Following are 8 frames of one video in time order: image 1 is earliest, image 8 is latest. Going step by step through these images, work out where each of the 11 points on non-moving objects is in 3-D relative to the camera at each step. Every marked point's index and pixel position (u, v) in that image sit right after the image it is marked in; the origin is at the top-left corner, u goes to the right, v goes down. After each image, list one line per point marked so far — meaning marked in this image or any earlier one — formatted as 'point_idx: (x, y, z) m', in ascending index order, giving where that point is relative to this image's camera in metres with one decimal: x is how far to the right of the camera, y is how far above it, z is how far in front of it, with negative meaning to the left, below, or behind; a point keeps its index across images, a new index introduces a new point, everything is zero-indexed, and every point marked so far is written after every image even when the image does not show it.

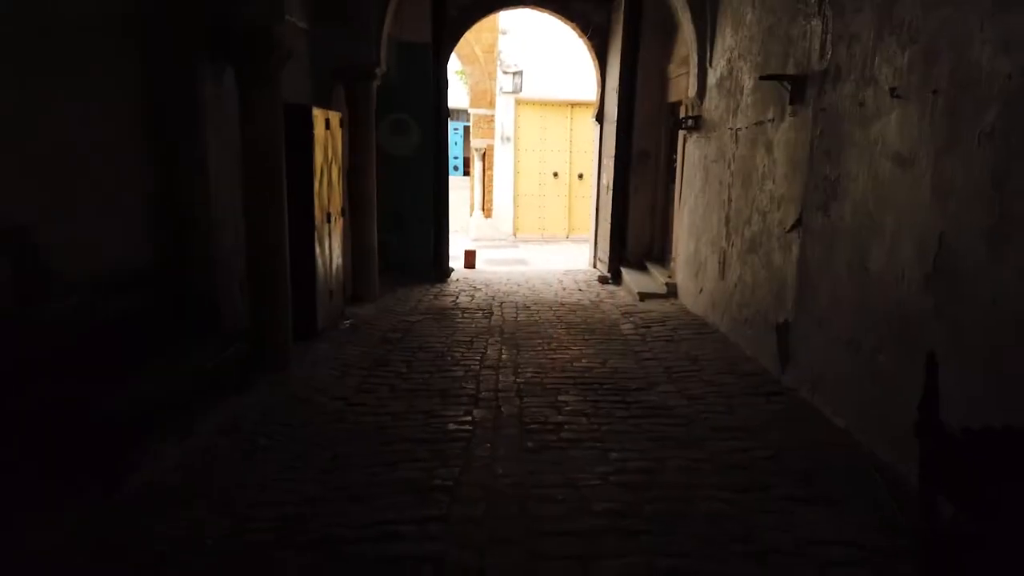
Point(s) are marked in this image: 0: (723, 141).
0: (+2.0, +1.4, +7.2) m
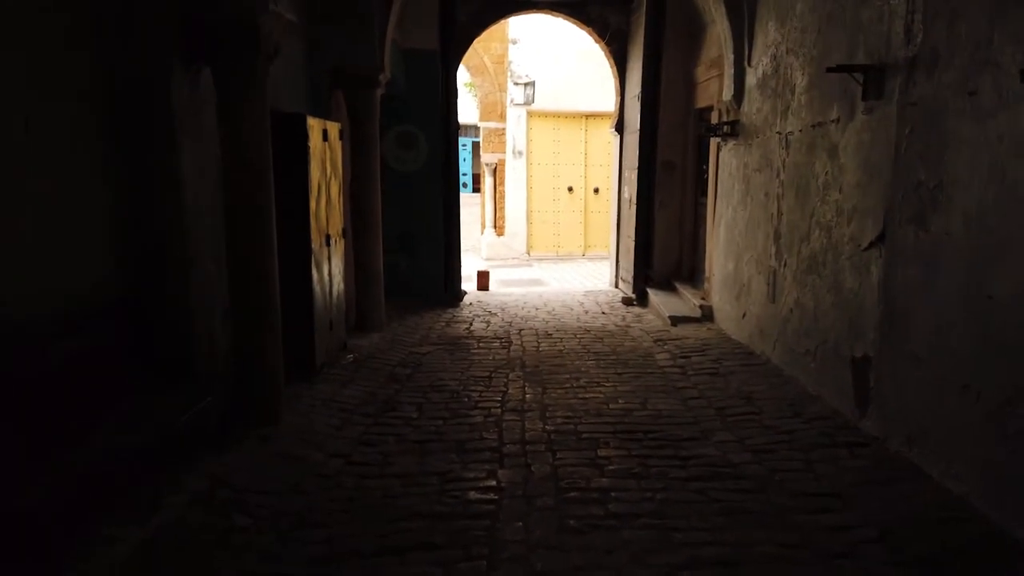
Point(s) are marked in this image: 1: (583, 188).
0: (+2.2, +1.2, +6.4) m
1: (+1.5, +2.1, +15.9) m
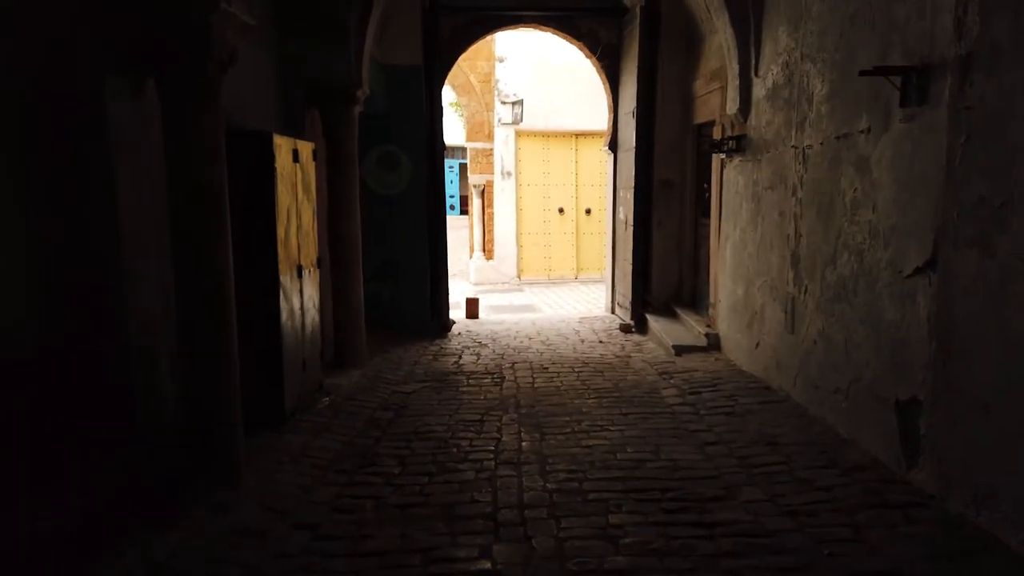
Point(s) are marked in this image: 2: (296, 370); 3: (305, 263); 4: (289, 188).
0: (+2.1, +1.0, +5.9) m
1: (+1.3, +1.6, +15.4) m
2: (-1.6, -0.6, +5.5) m
3: (-1.6, +0.2, +5.8) m
4: (-1.6, +0.7, +5.4) m
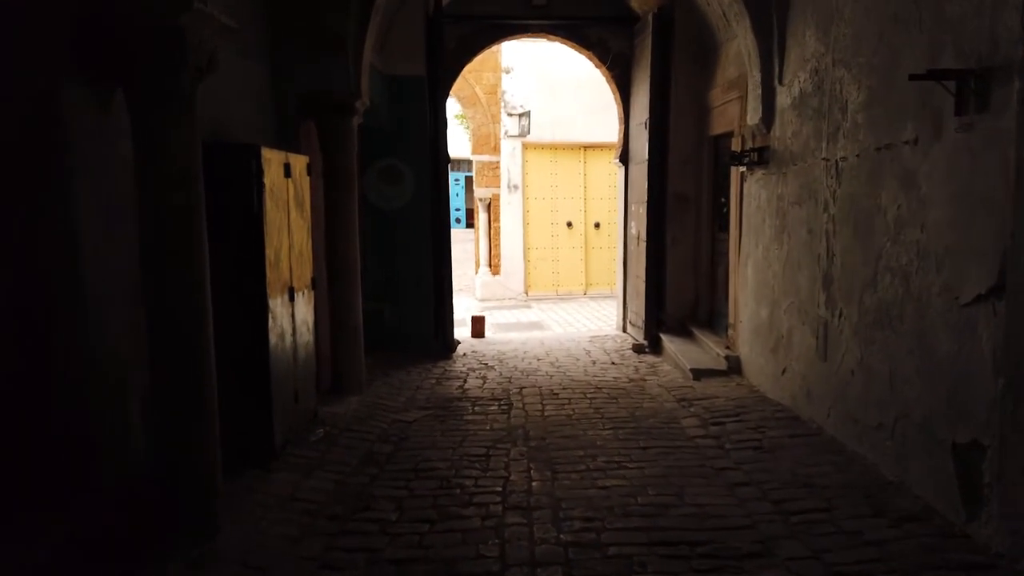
0: (+2.1, +0.8, +5.5) m
1: (+1.4, +1.3, +15.0) m
2: (-1.5, -0.8, +5.1) m
3: (-1.5, 0.0, +5.4) m
4: (-1.5, +0.5, +5.0) m
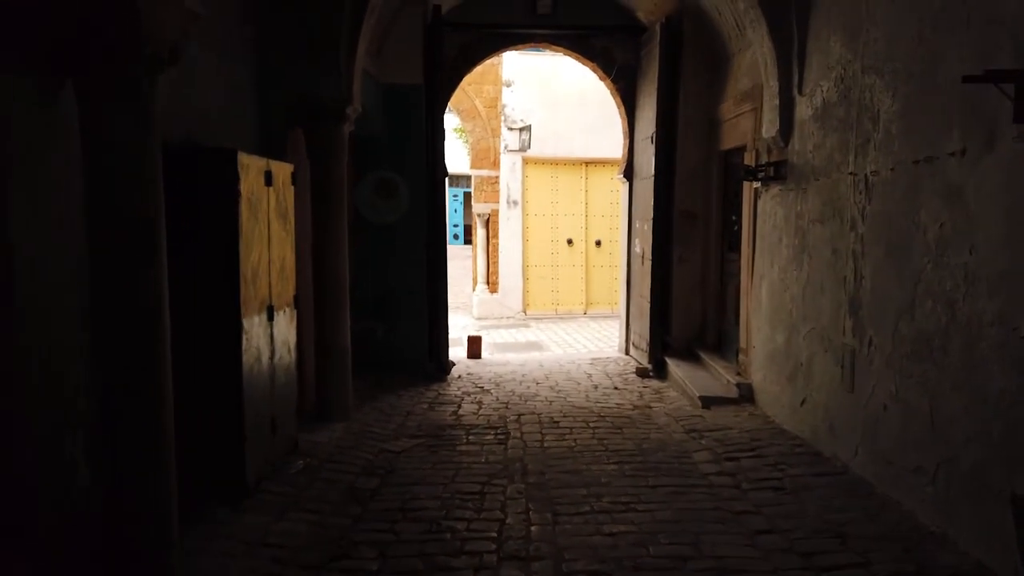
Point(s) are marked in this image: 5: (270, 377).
0: (+2.1, +0.6, +5.1) m
1: (+1.4, +0.9, +14.6) m
2: (-1.5, -0.9, +4.6) m
3: (-1.5, -0.1, +5.0) m
4: (-1.5, +0.4, +4.6) m
5: (-1.5, -0.6, +4.8) m
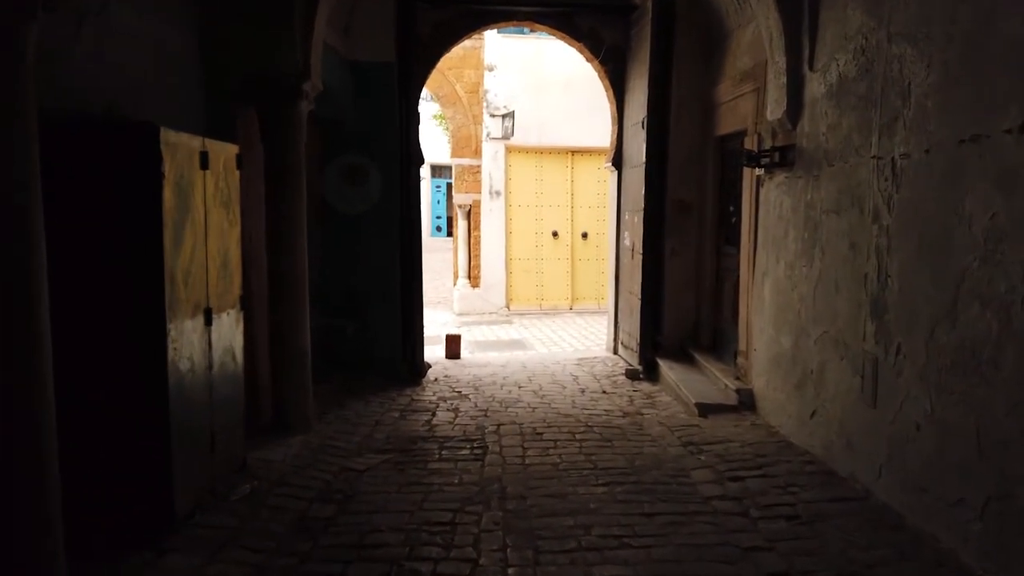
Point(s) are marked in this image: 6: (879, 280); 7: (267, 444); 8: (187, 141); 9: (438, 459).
0: (+2.0, +0.6, +4.5) m
1: (+1.1, +1.0, +14.0) m
2: (-1.6, -0.9, +4.0) m
3: (-1.7, -0.1, +4.4) m
4: (-1.6, +0.4, +3.9) m
5: (-1.7, -0.6, +4.2) m
6: (+2.0, 0.0, +4.1) m
7: (-1.7, -1.1, +5.3) m
8: (-1.7, +0.7, +3.9) m
9: (-0.5, -1.2, +5.2) m
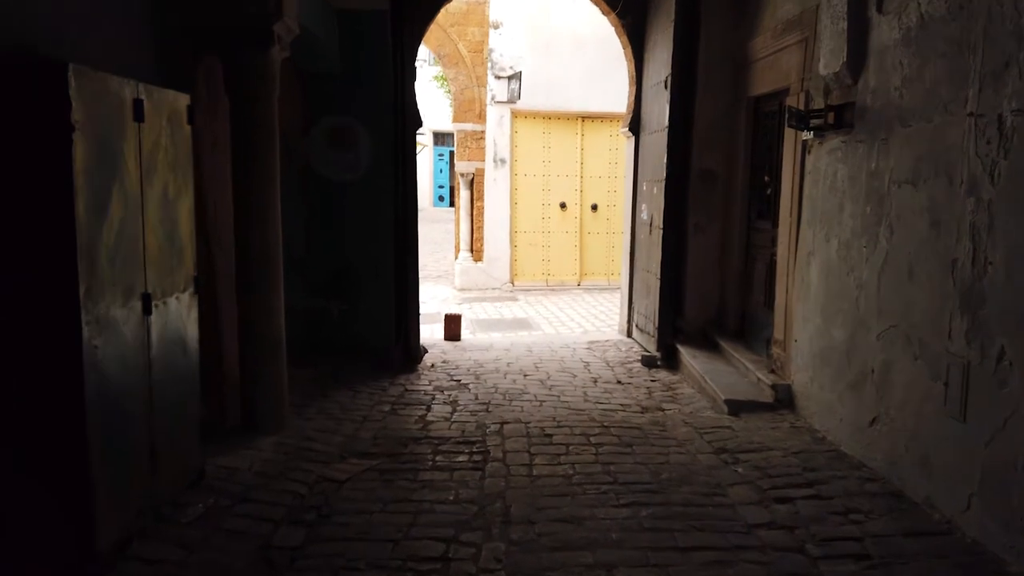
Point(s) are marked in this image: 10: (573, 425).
0: (+2.0, +0.7, +3.7) m
1: (+1.1, +1.4, +13.2) m
2: (-1.6, -0.8, +3.3) m
3: (-1.6, 0.0, +3.6) m
4: (-1.6, +0.5, +3.1) m
5: (-1.6, -0.5, +3.4) m
6: (+2.0, +0.1, +3.3) m
7: (-1.7, -0.9, +4.6) m
8: (-1.6, +0.8, +3.1) m
9: (-0.5, -1.1, +4.5) m
10: (+0.4, -1.0, +5.3) m
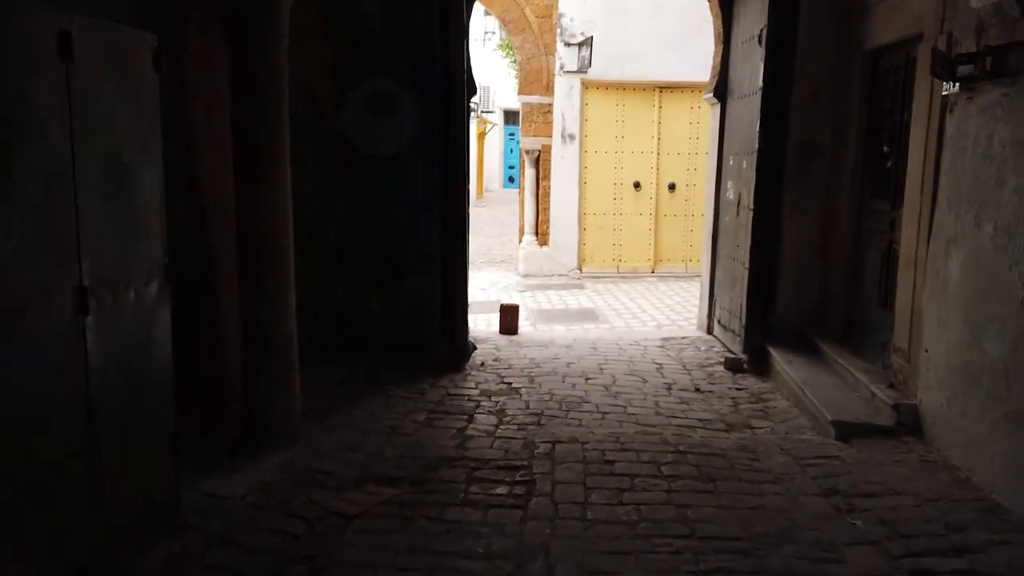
0: (+2.2, +0.7, +2.5) m
1: (+2.2, +1.6, +12.1) m
2: (-1.5, -0.8, +2.5) m
3: (-1.5, 0.0, +2.8) m
4: (-1.5, +0.5, +2.4) m
5: (-1.5, -0.4, +2.7) m
6: (+2.1, +0.1, +2.2) m
7: (-1.4, -0.9, +3.8) m
8: (-1.5, +0.8, +2.3) m
9: (-0.2, -1.0, +3.7) m
10: (+0.7, -0.9, +4.4) m
